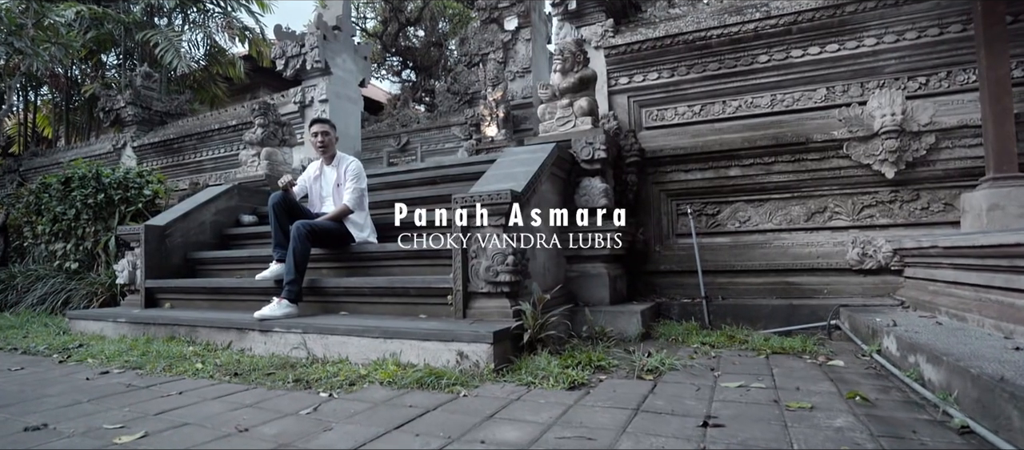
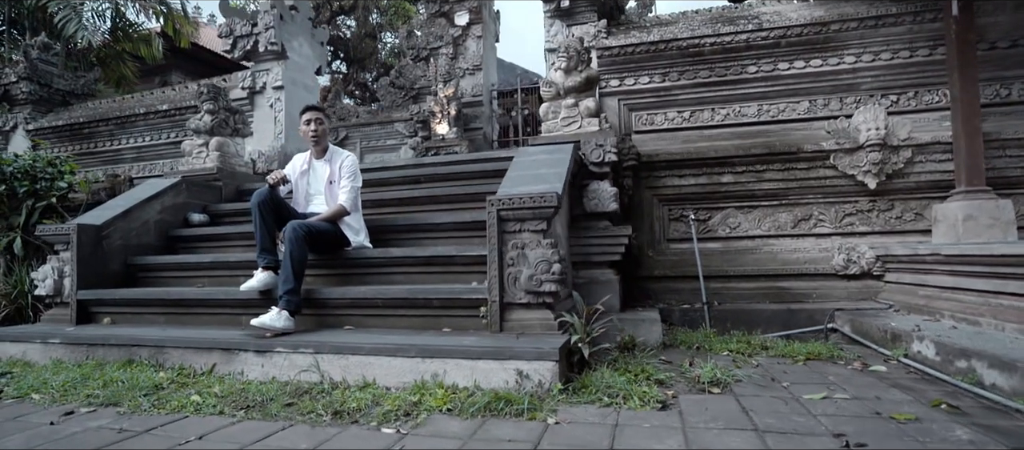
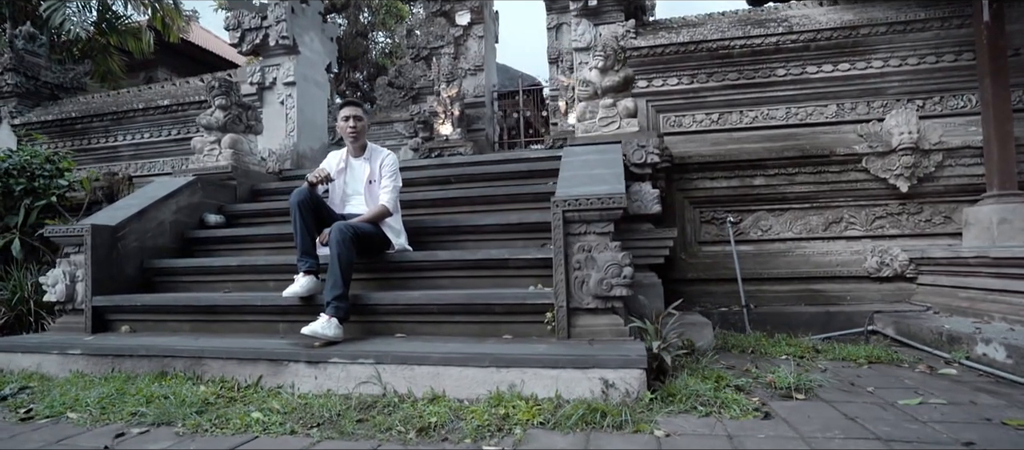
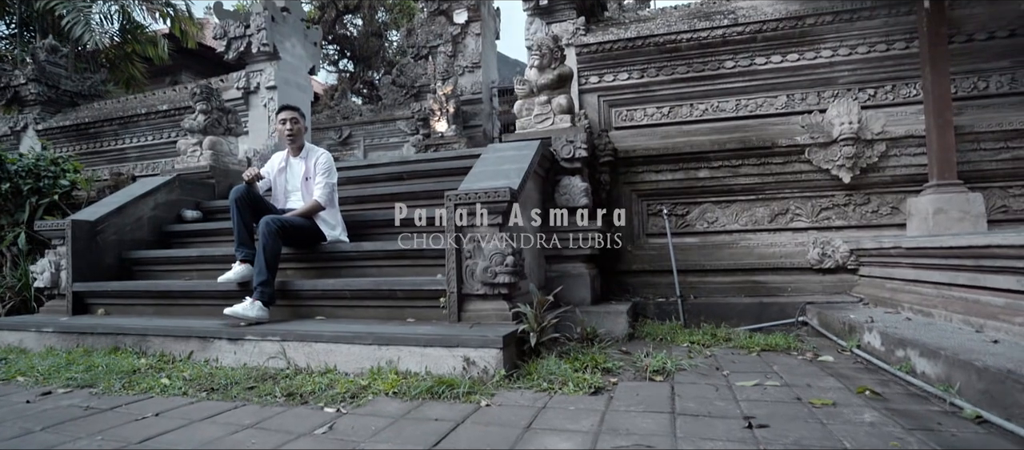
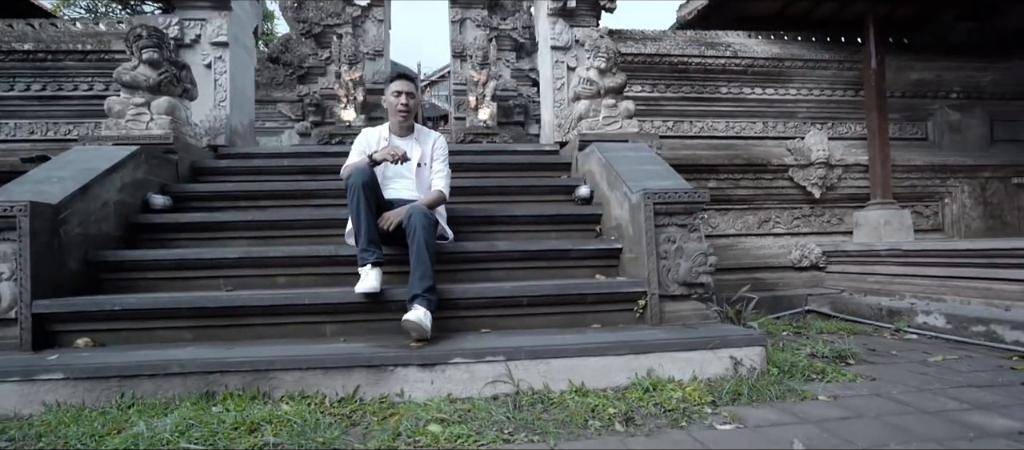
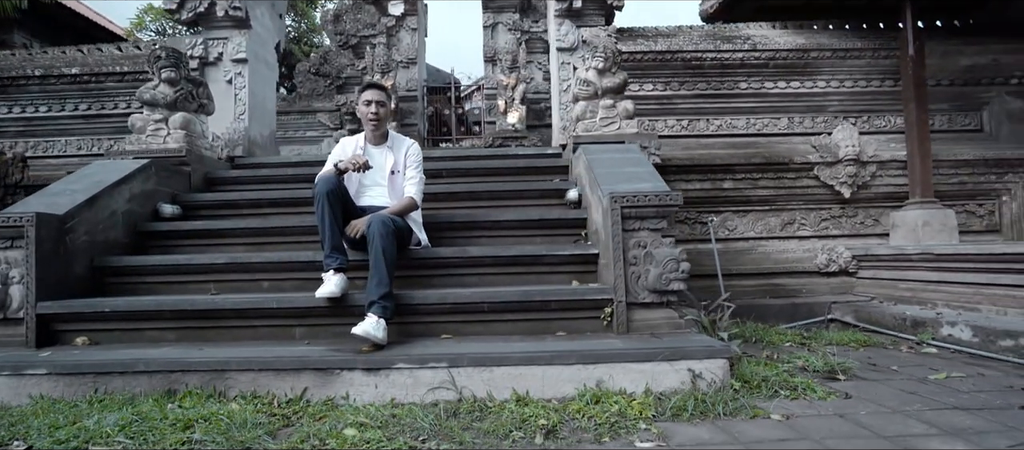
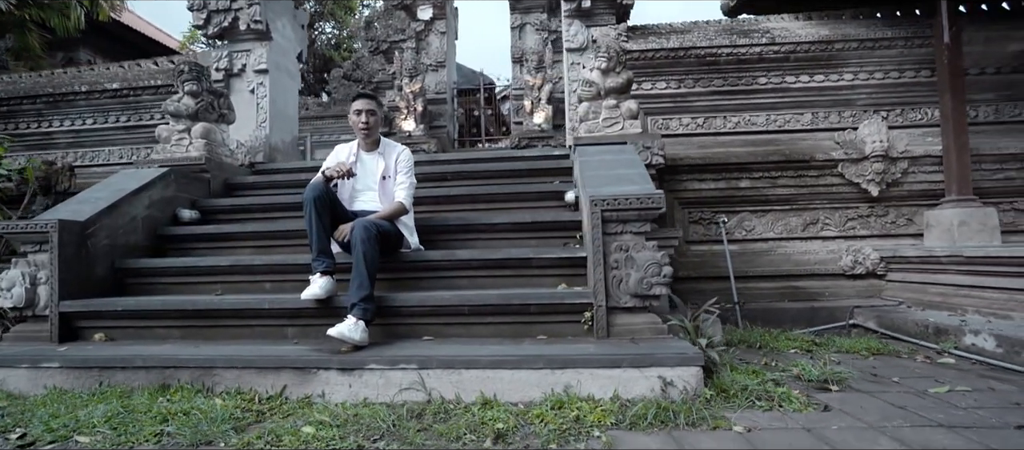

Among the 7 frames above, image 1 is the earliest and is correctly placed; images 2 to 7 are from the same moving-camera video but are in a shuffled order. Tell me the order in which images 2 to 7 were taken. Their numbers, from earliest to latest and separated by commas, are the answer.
4, 2, 3, 7, 6, 5
